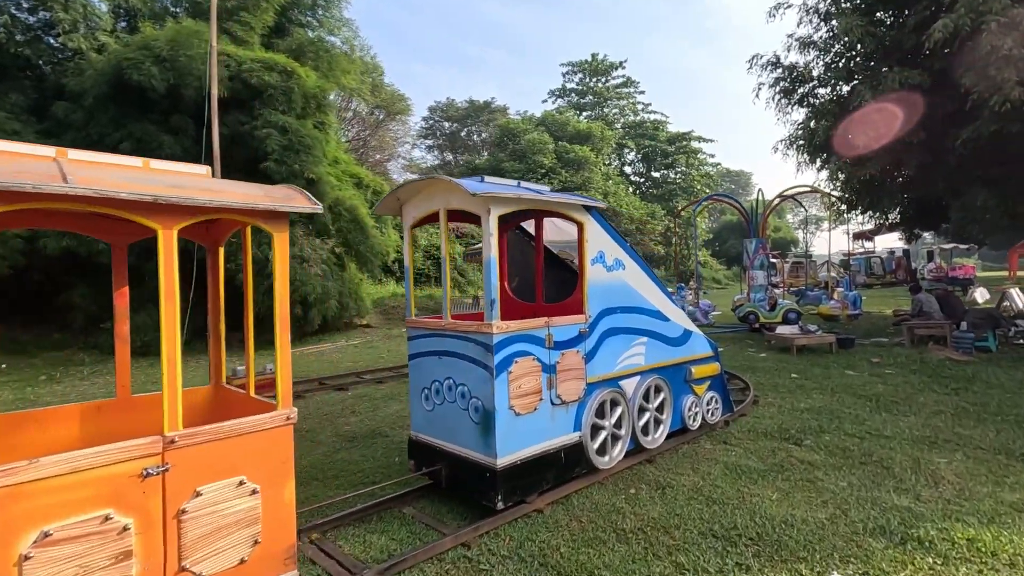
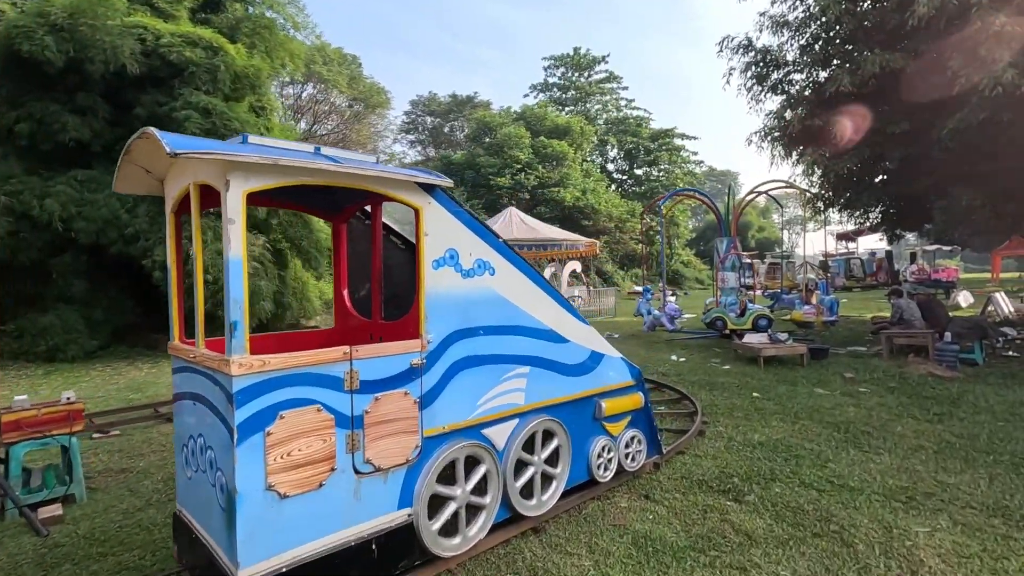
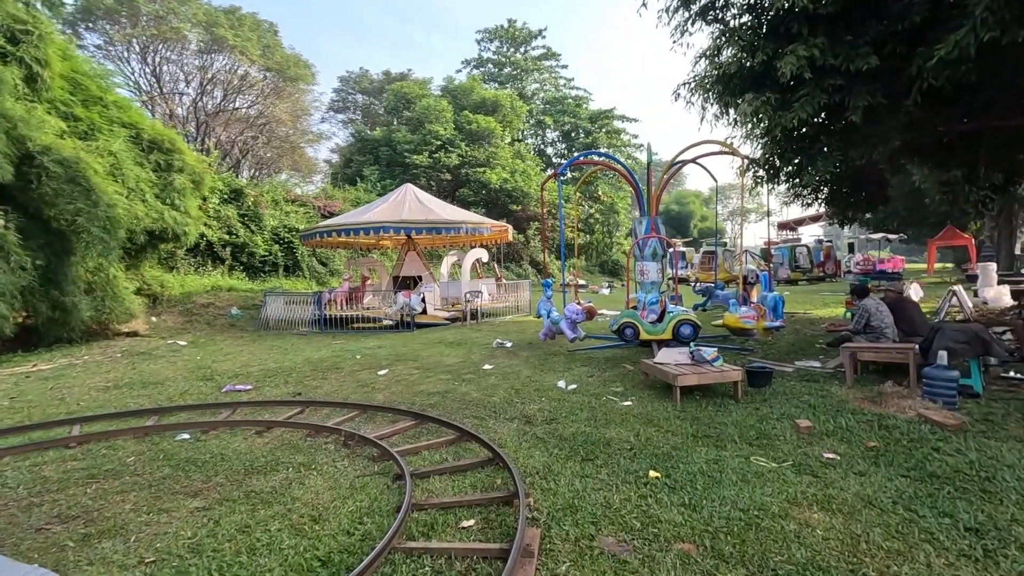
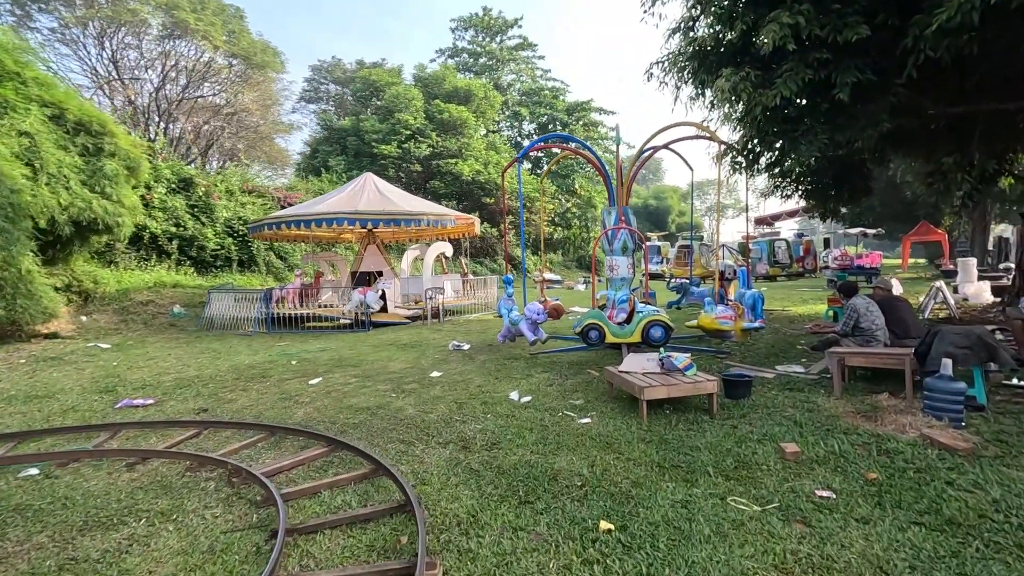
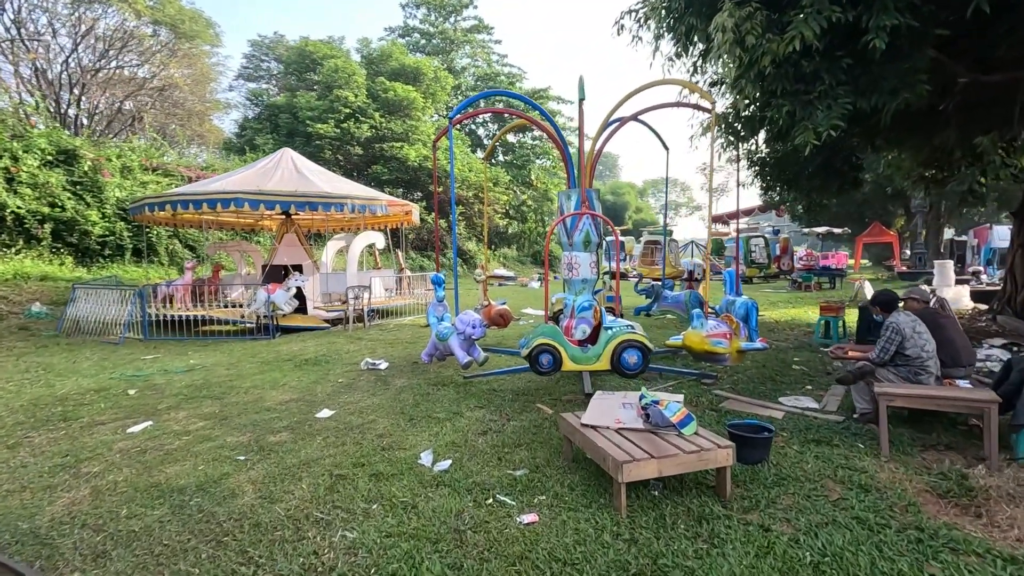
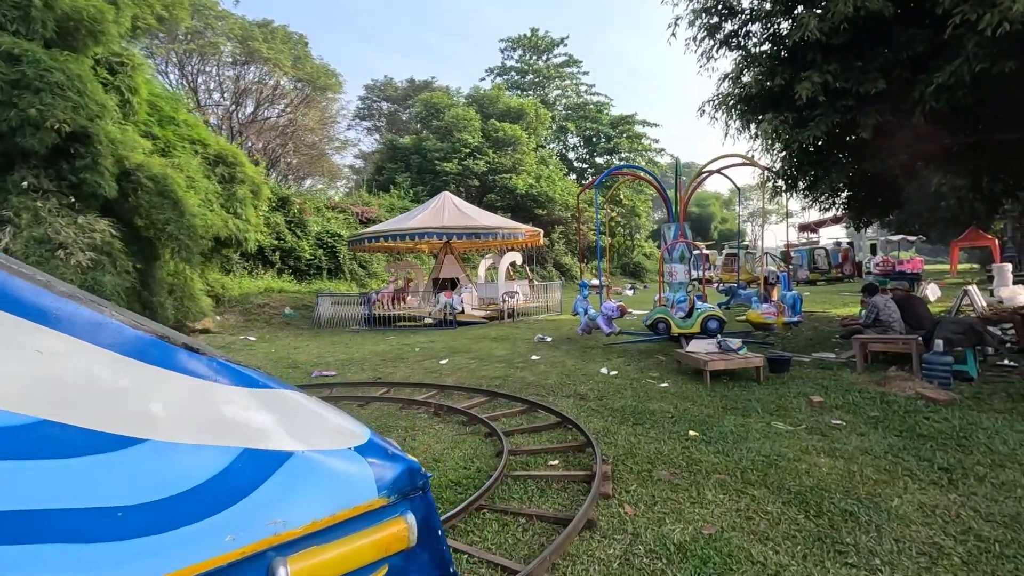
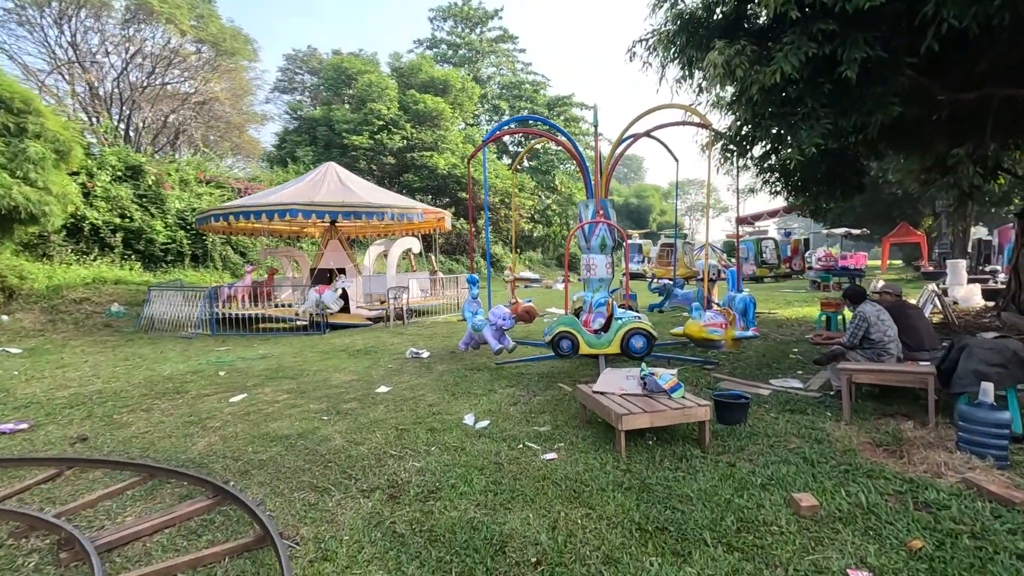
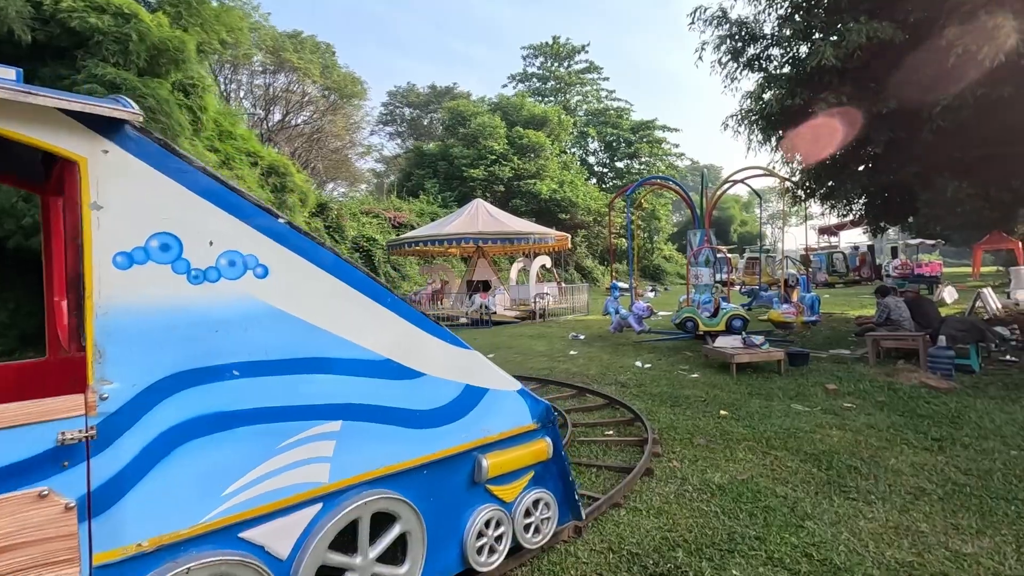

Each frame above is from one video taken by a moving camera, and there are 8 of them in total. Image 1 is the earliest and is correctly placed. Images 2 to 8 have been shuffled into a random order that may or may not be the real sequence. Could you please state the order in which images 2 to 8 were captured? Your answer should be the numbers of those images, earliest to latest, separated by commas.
2, 8, 6, 3, 4, 7, 5
